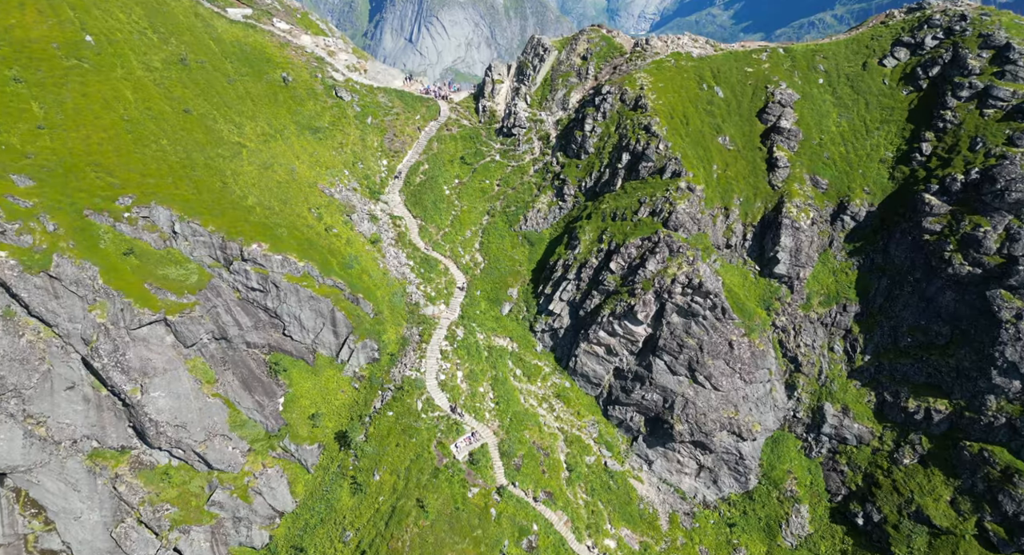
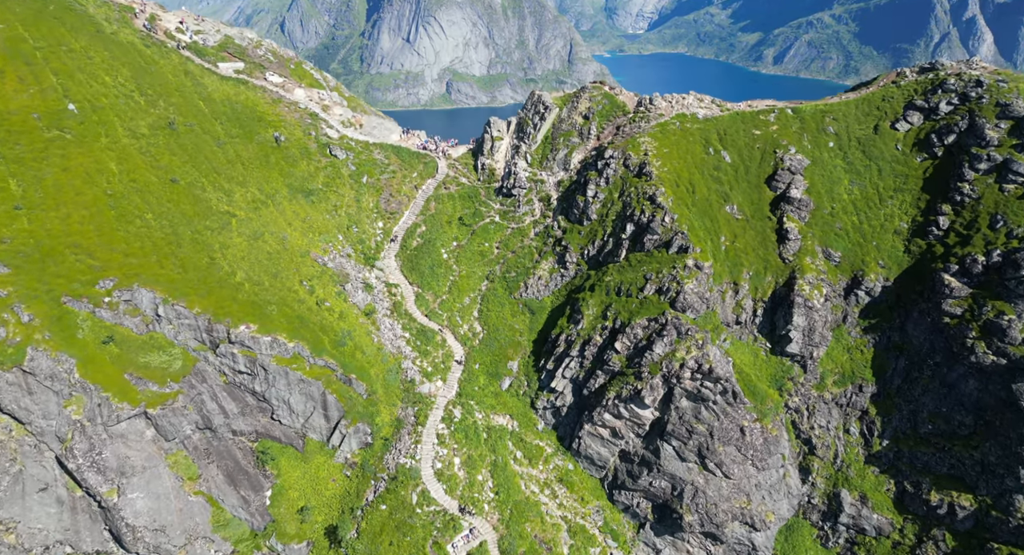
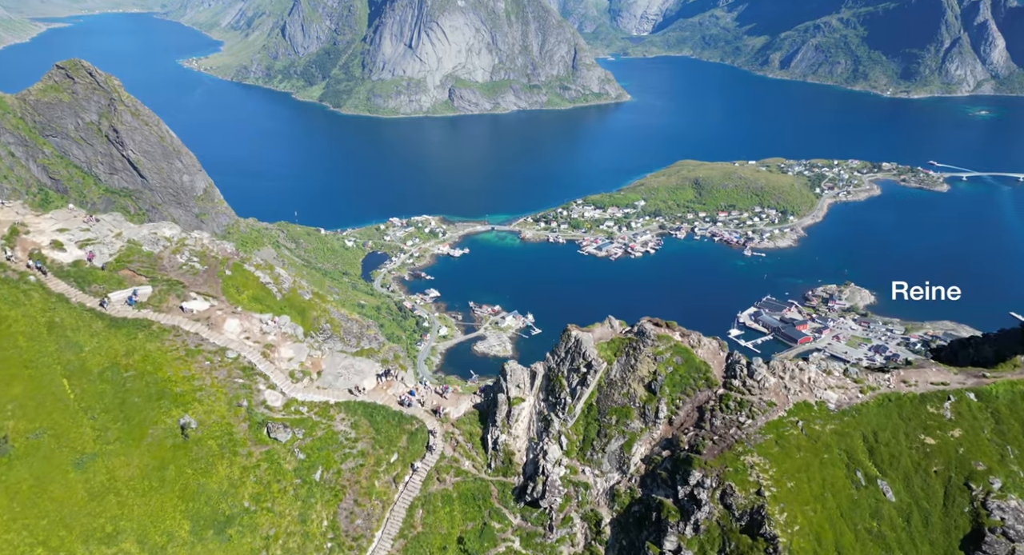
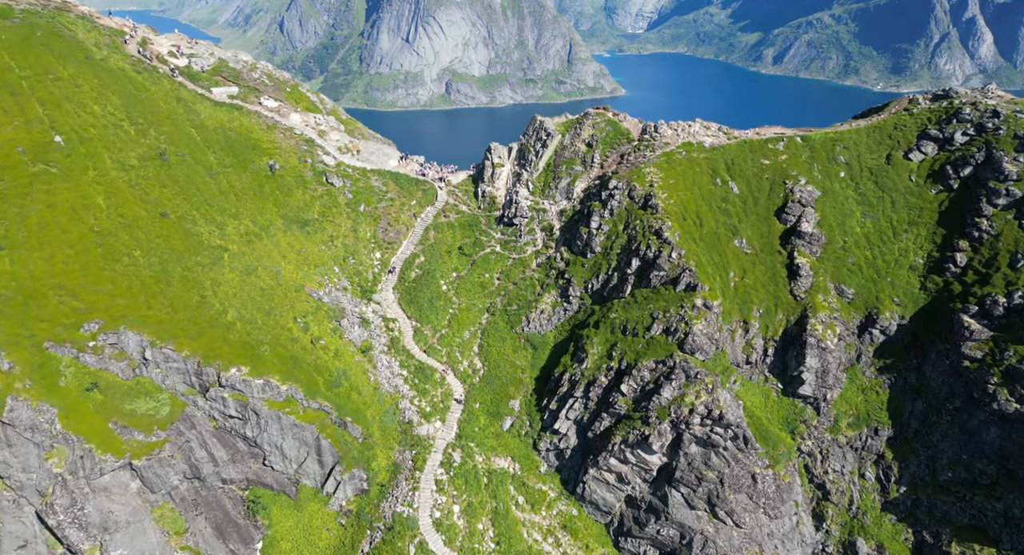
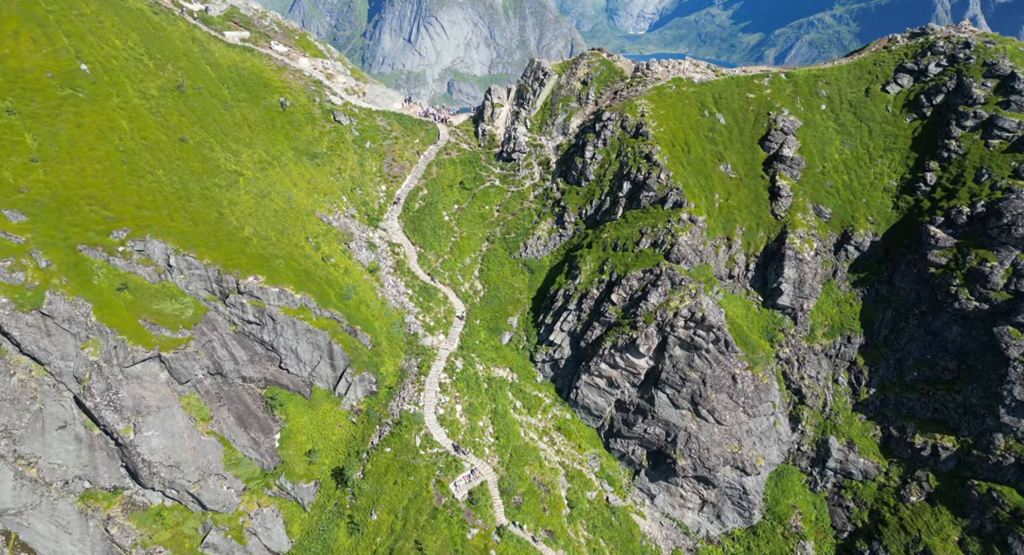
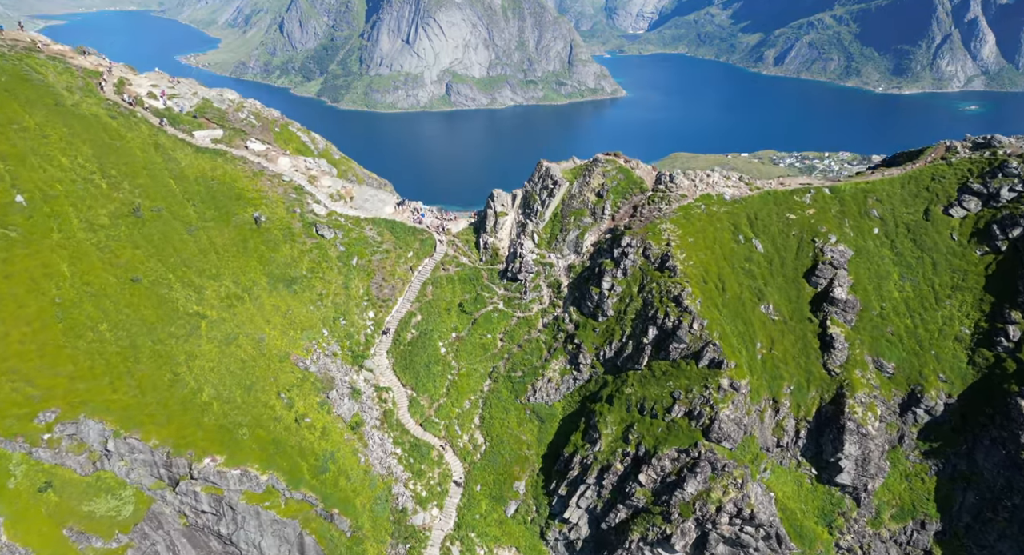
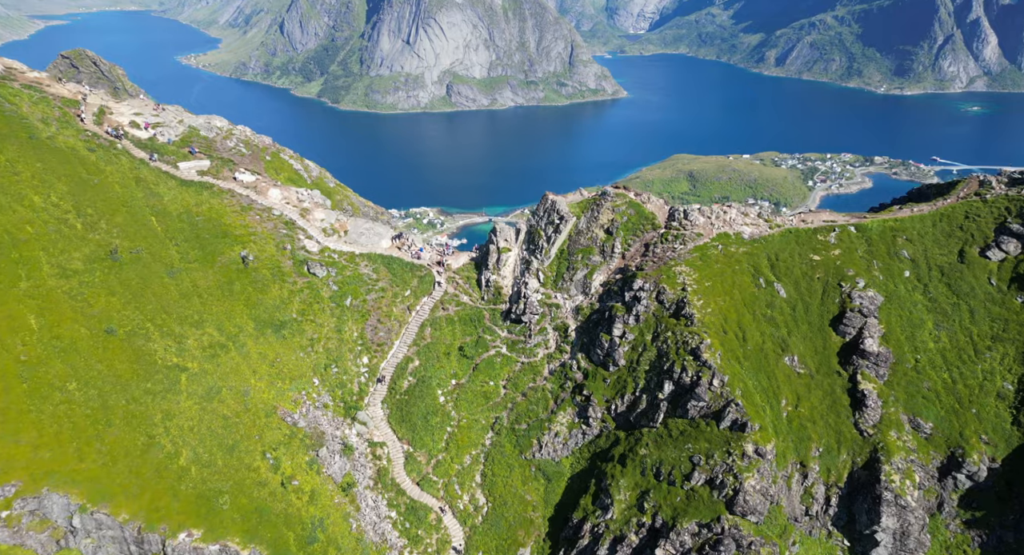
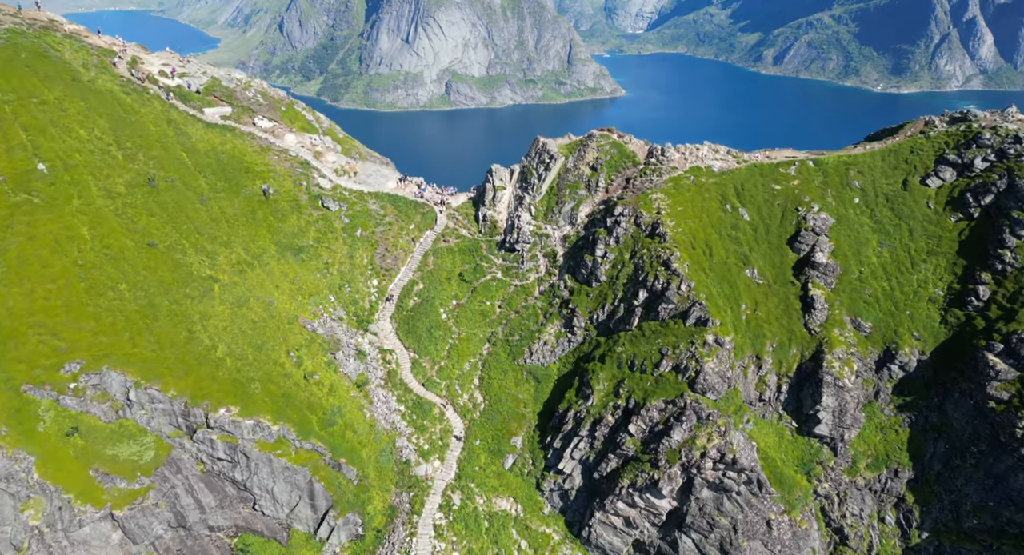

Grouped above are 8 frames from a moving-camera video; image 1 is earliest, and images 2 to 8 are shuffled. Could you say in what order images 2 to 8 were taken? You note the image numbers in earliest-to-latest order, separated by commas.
5, 2, 4, 8, 6, 7, 3
